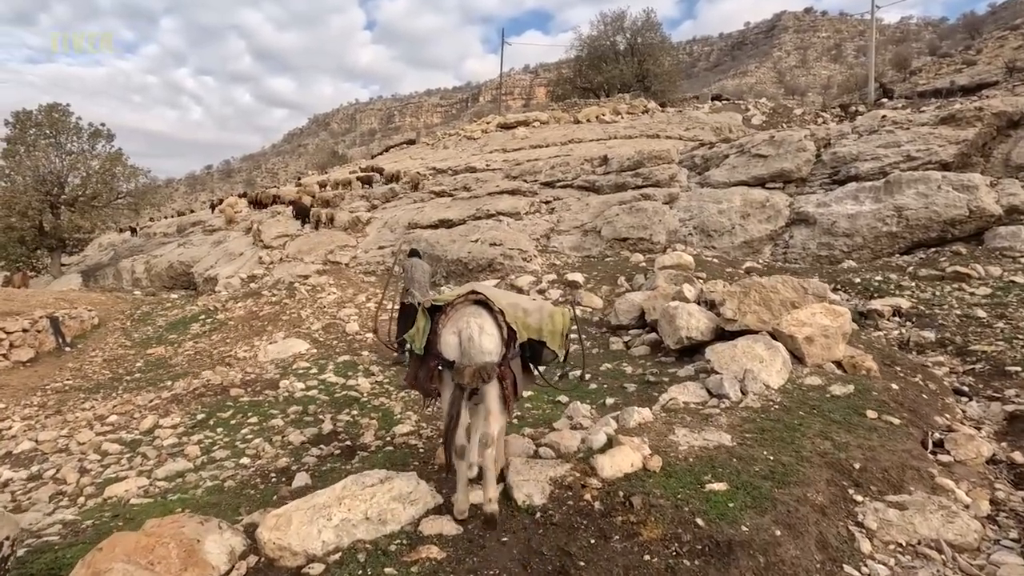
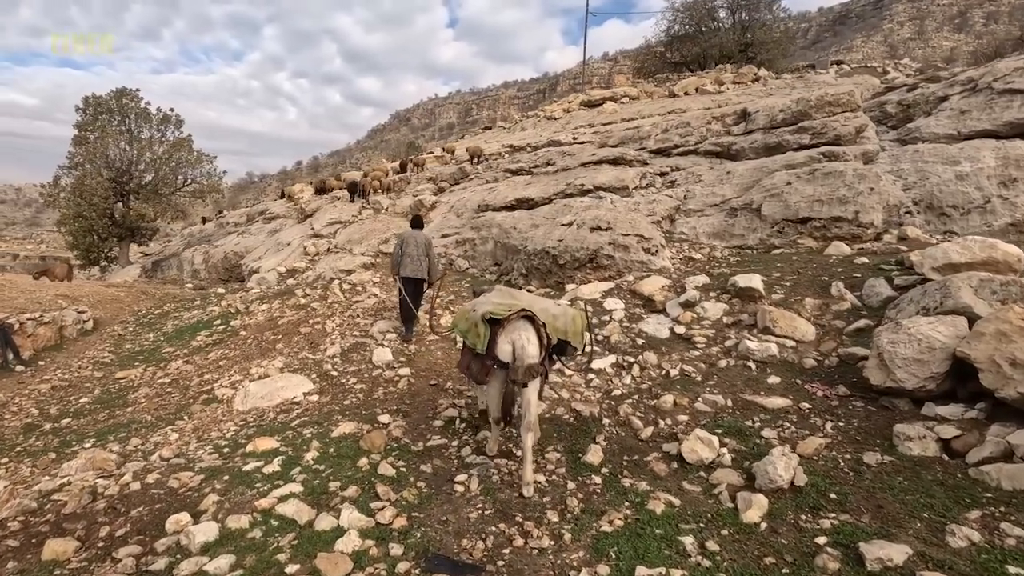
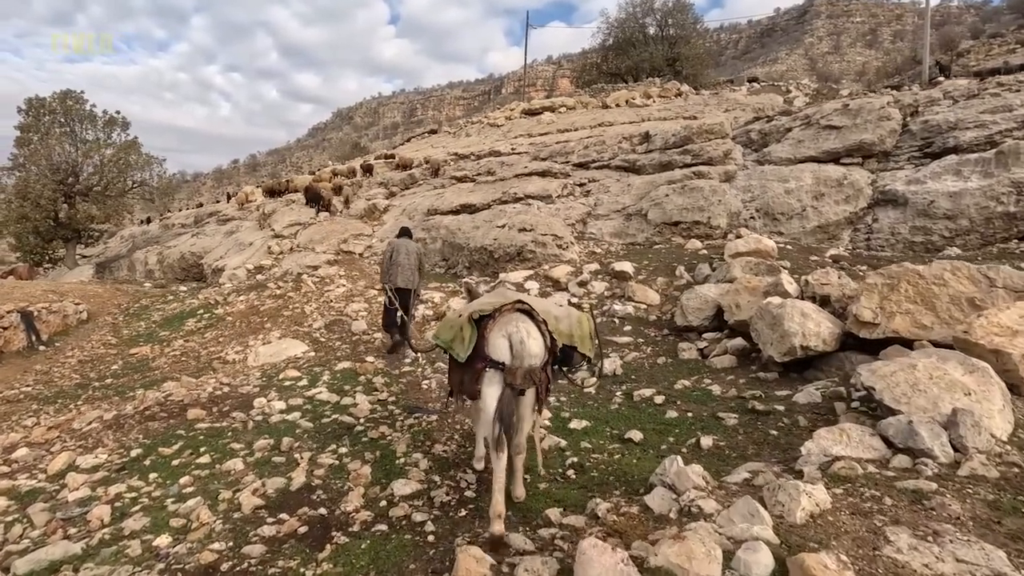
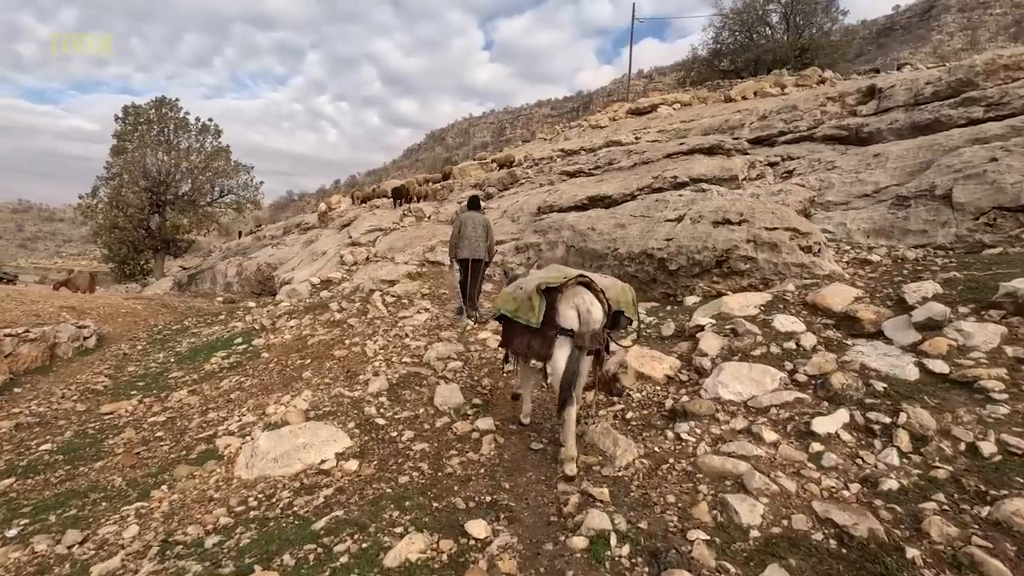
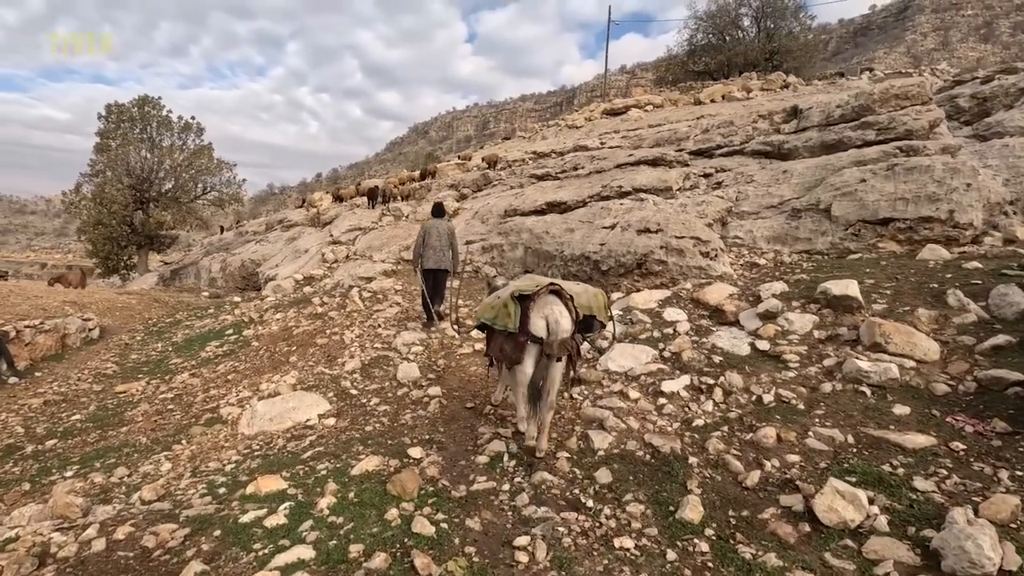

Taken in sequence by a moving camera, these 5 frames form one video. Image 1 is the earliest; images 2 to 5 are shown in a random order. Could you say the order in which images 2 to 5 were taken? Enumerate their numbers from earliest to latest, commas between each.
3, 2, 5, 4
